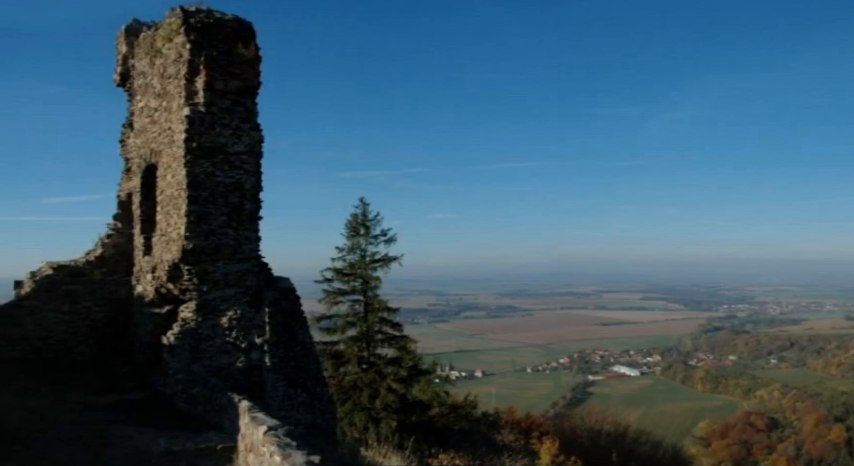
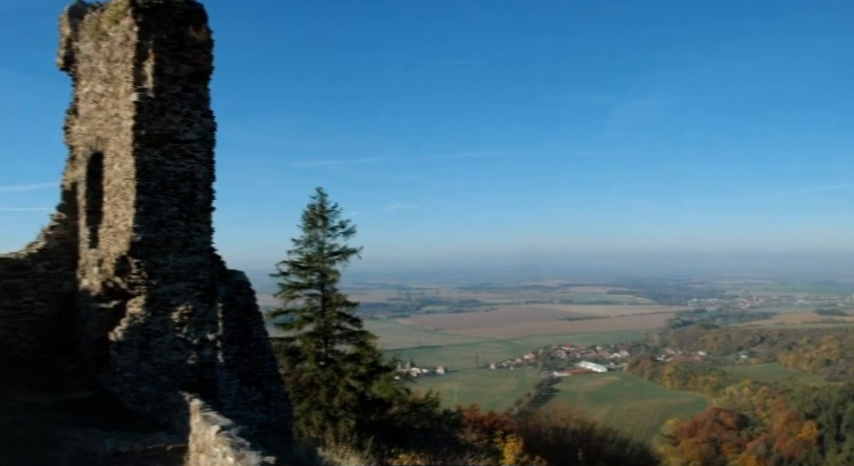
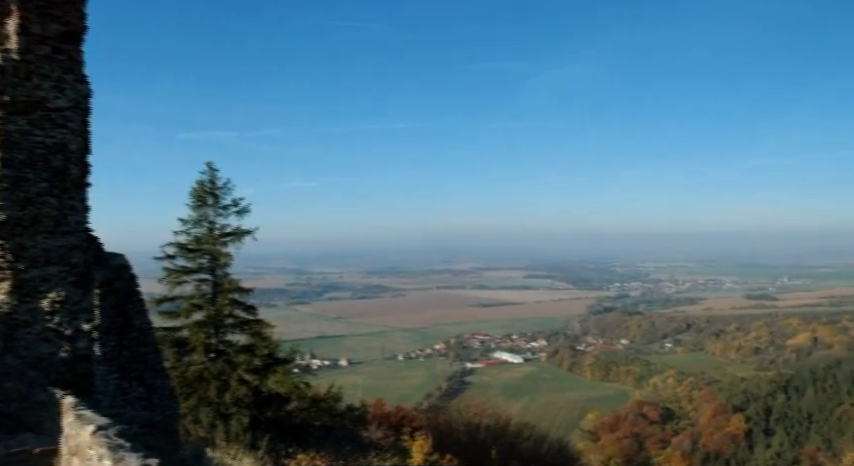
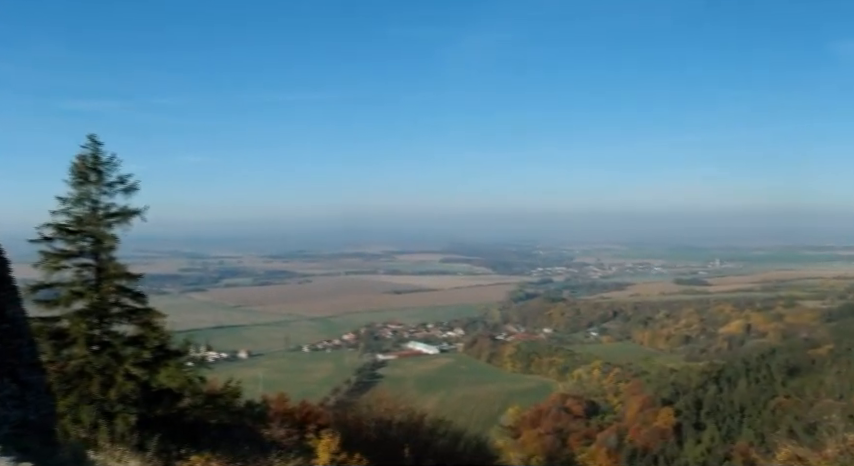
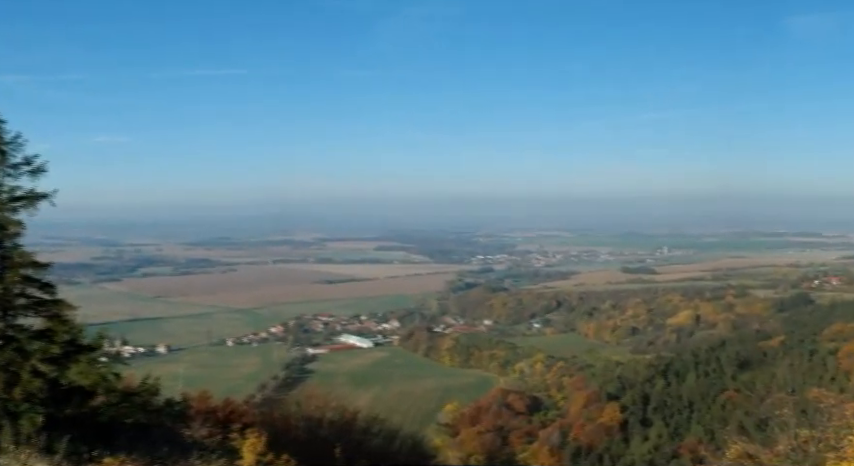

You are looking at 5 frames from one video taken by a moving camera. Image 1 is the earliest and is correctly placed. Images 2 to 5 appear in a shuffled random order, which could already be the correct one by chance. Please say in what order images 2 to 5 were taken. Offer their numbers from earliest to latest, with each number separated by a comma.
2, 3, 4, 5
